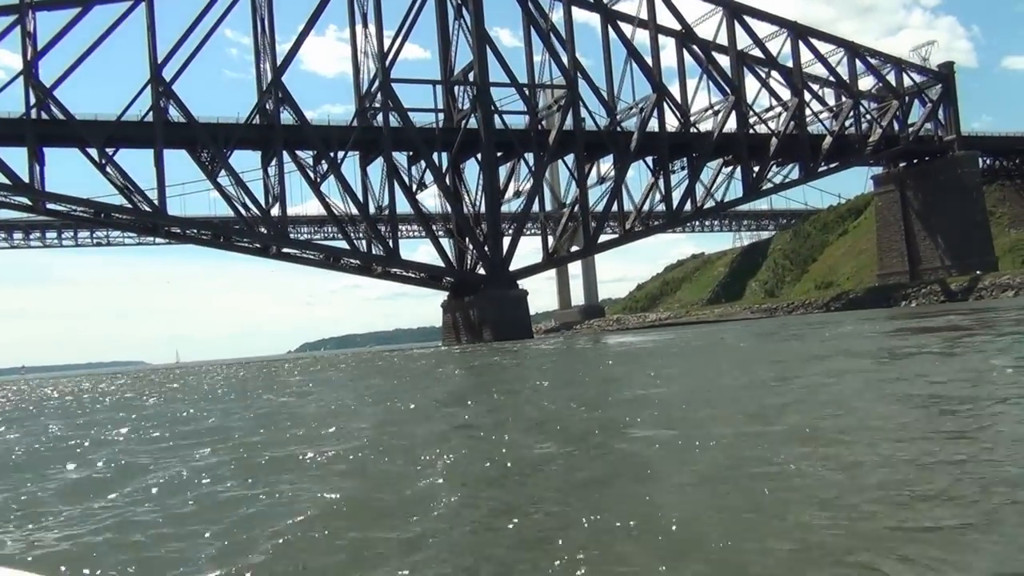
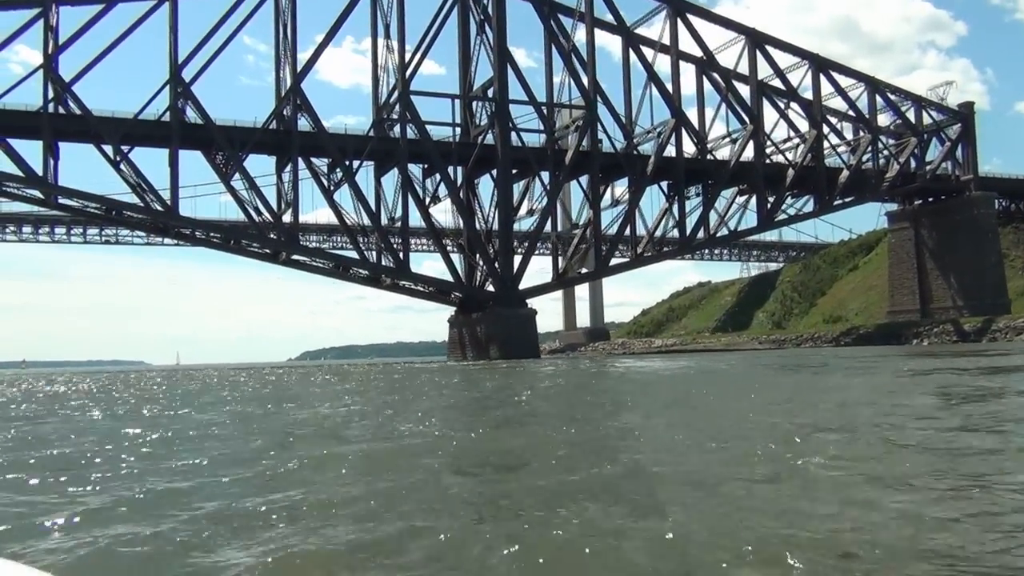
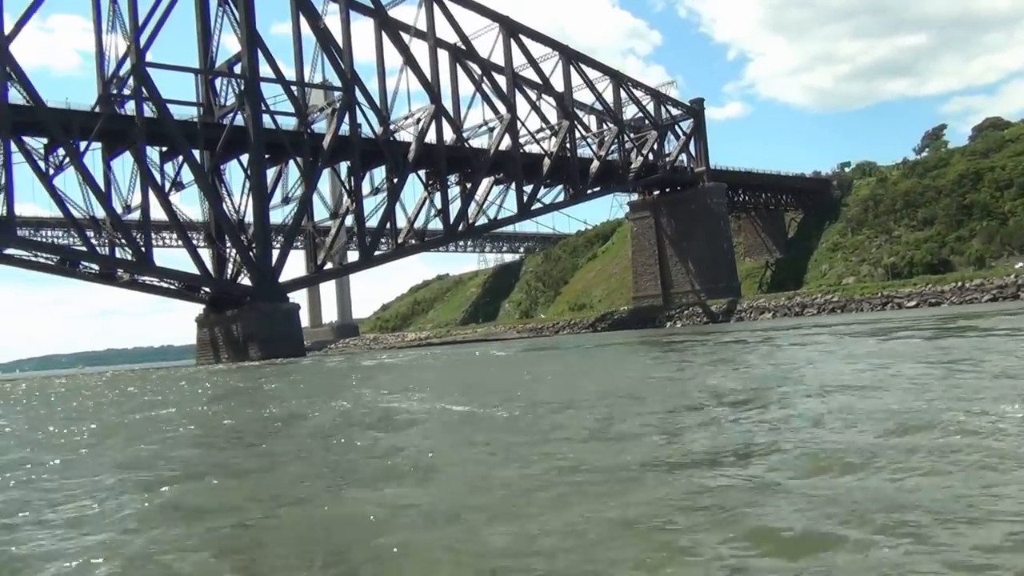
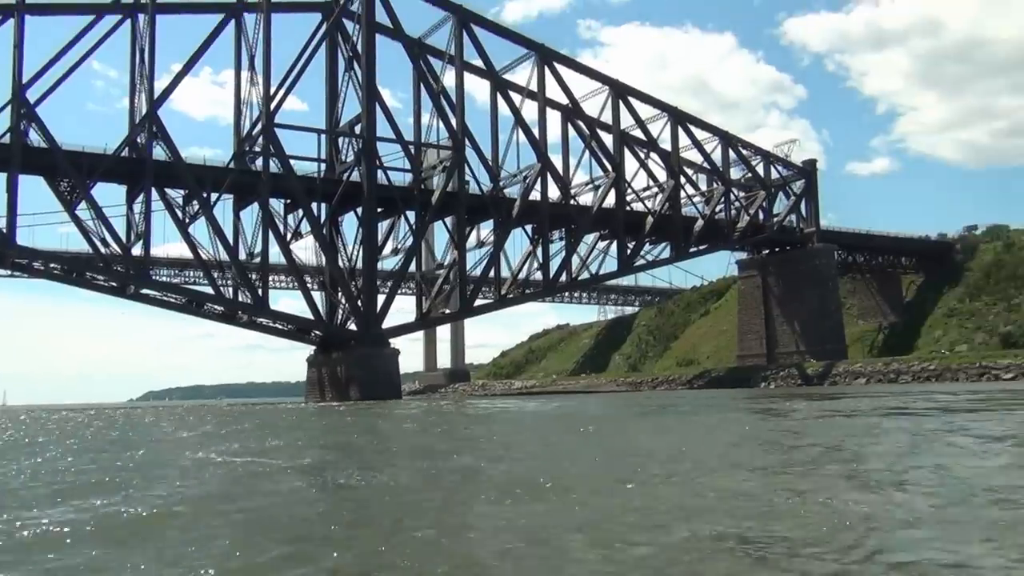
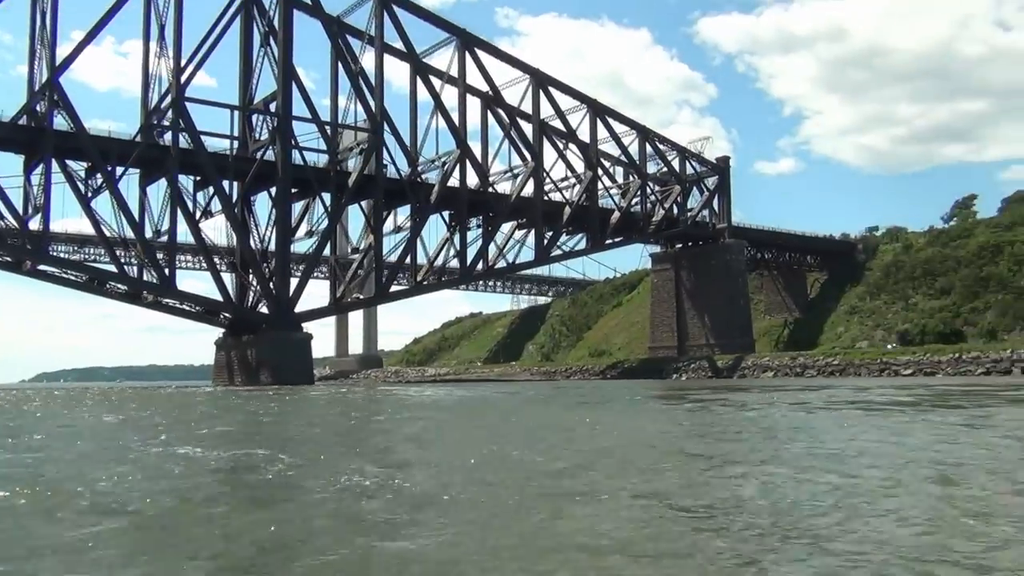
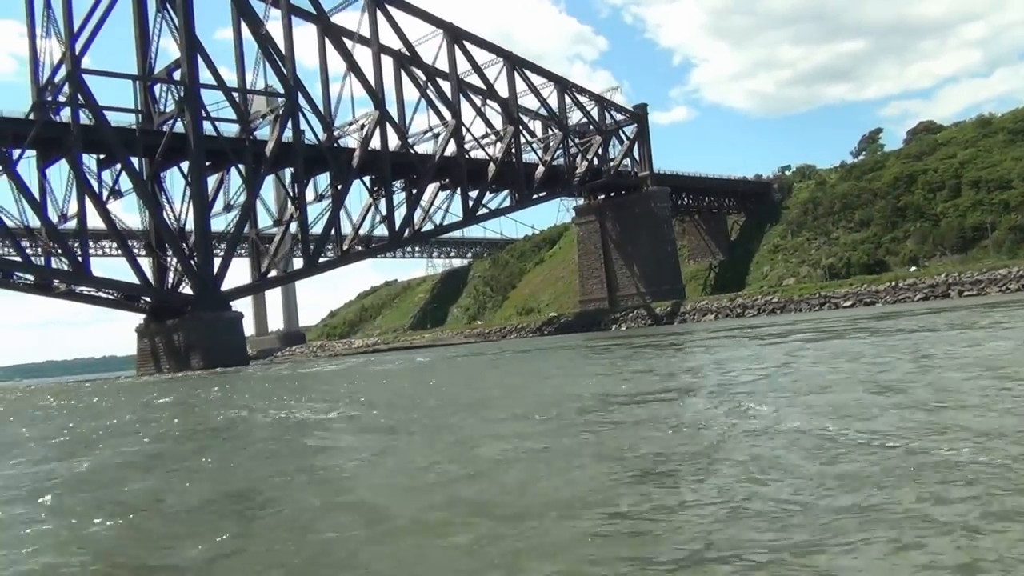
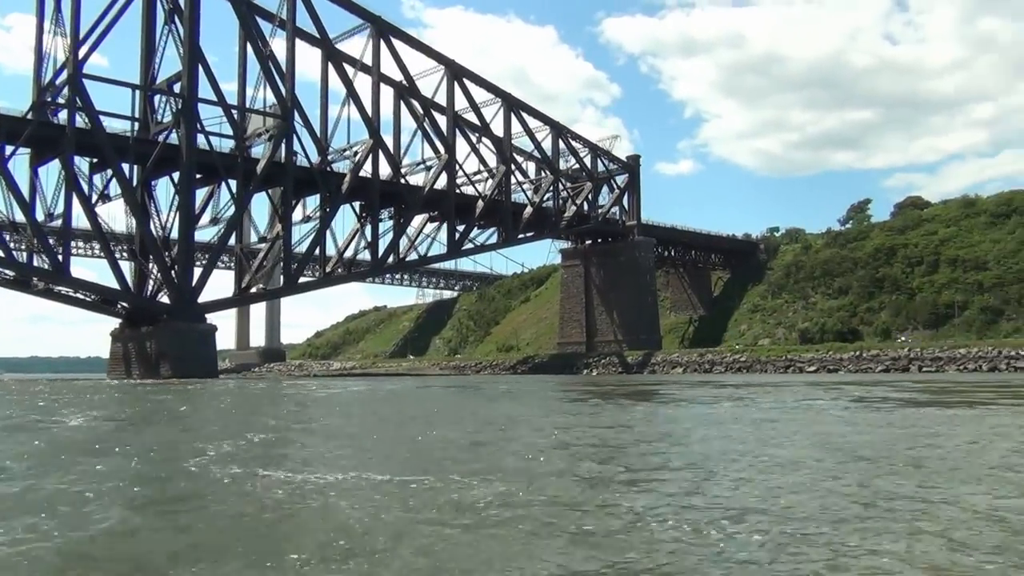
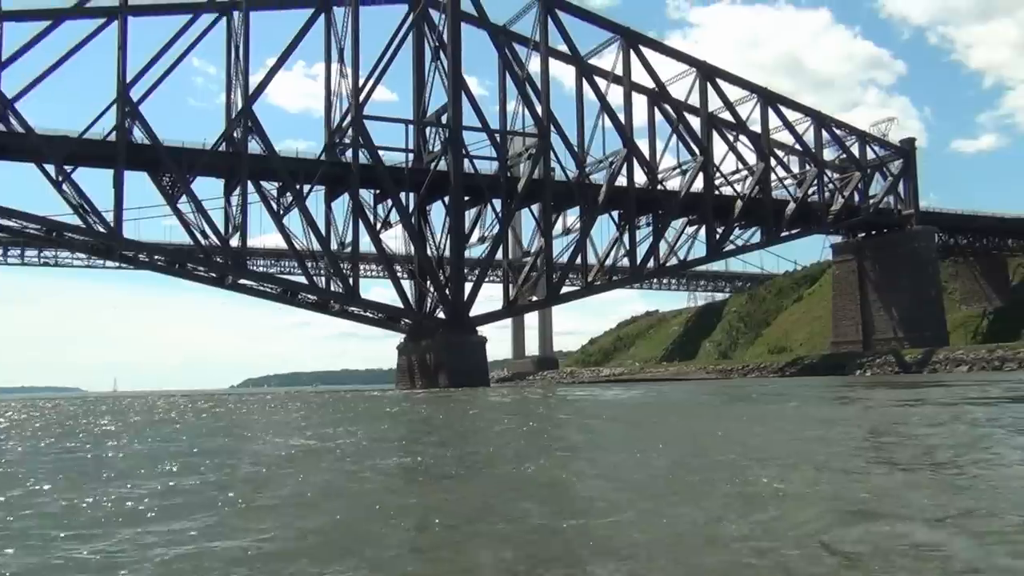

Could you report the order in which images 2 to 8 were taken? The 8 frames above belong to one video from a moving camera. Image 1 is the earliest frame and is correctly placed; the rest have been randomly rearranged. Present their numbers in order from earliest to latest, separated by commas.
2, 8, 4, 5, 7, 6, 3
